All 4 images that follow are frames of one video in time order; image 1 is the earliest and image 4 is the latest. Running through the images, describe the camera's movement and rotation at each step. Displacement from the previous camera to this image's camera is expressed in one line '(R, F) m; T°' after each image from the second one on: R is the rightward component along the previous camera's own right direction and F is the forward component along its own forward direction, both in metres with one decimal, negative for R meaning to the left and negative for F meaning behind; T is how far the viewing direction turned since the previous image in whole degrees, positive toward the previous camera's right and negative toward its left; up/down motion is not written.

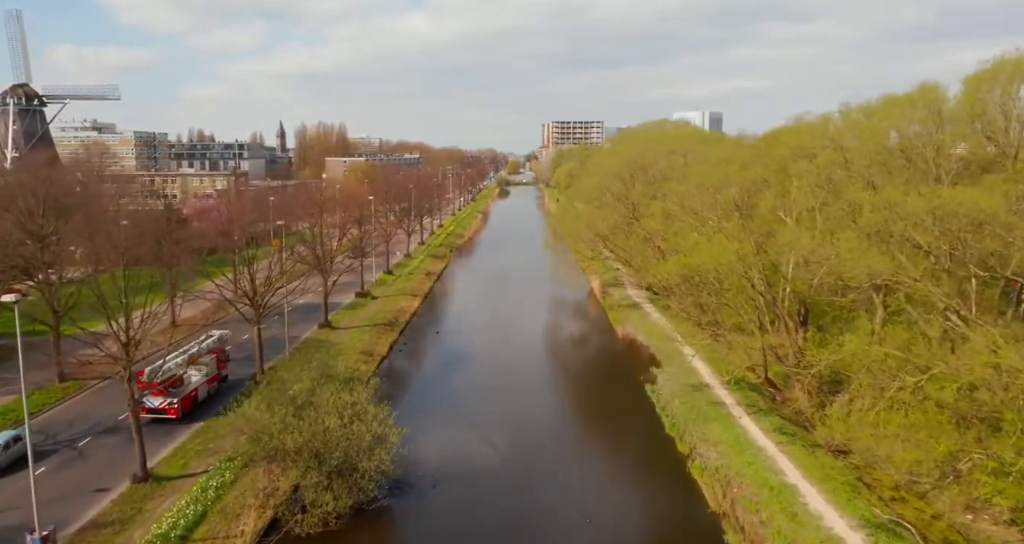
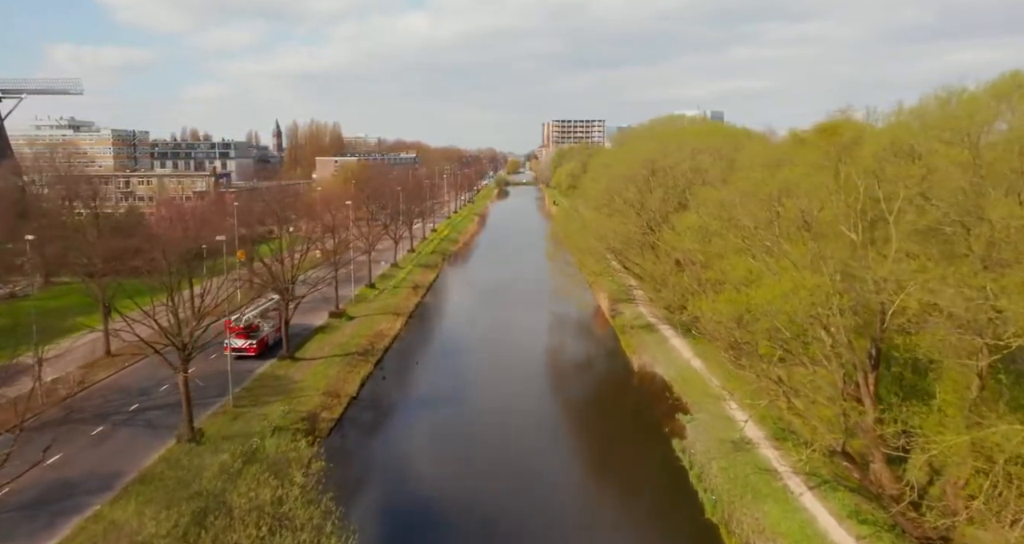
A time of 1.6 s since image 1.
(+0.1, +5.1) m; 0°
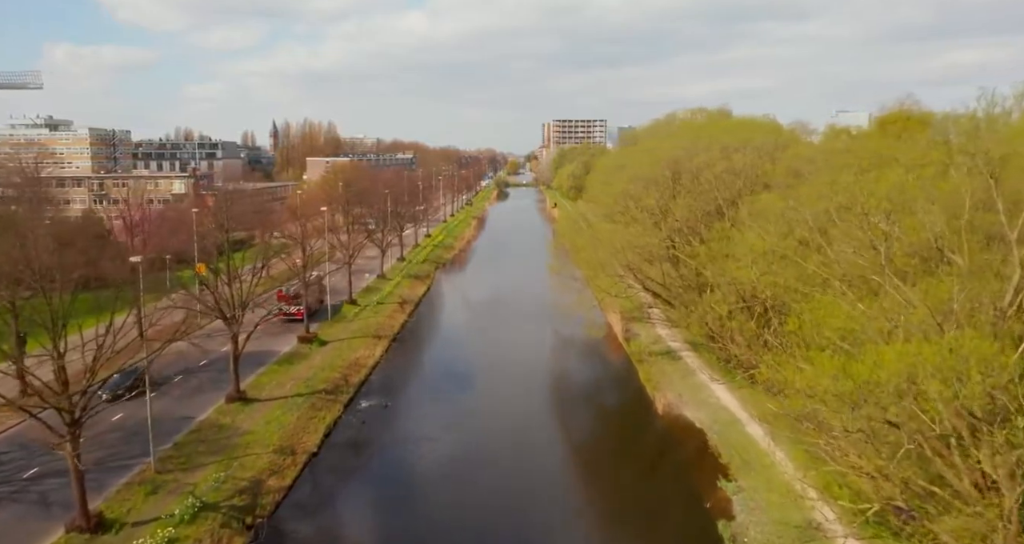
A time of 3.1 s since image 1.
(+0.1, +4.8) m; 0°
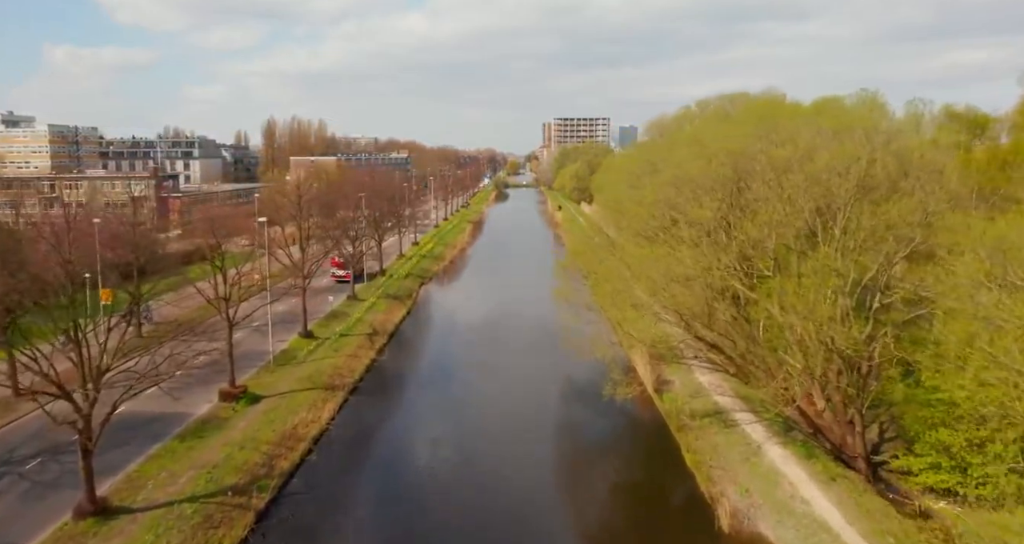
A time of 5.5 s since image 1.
(+0.2, +7.5) m; 0°
